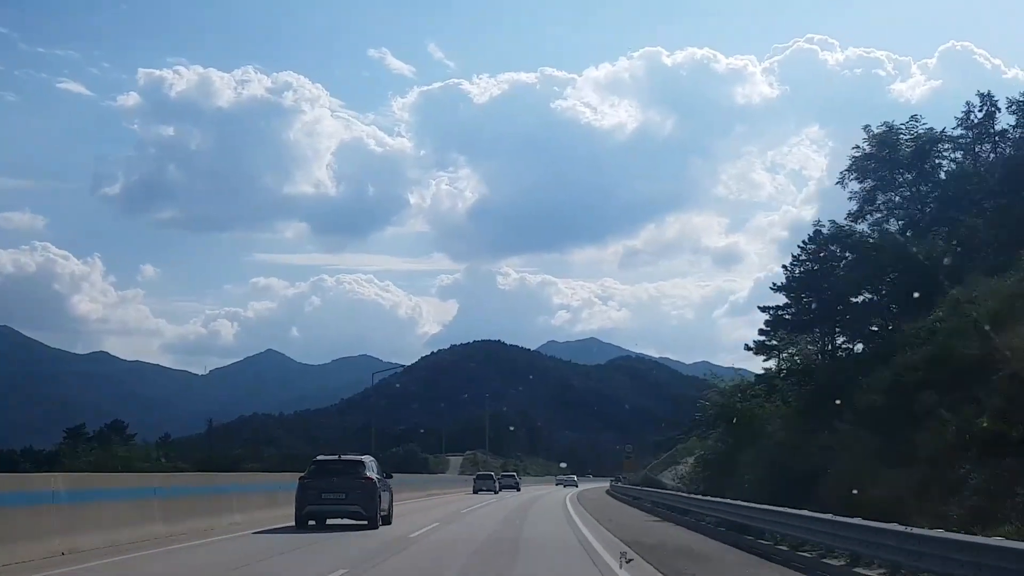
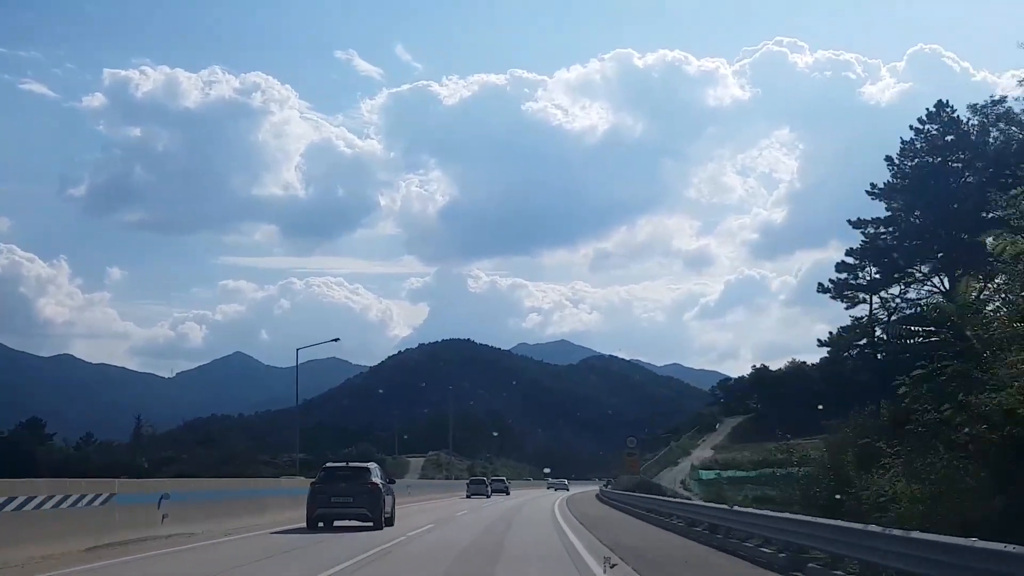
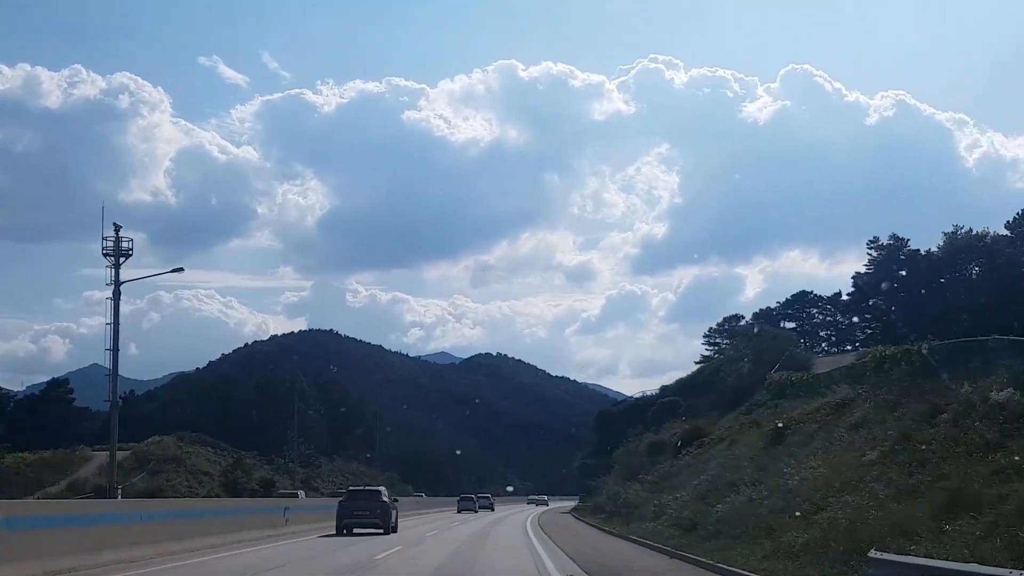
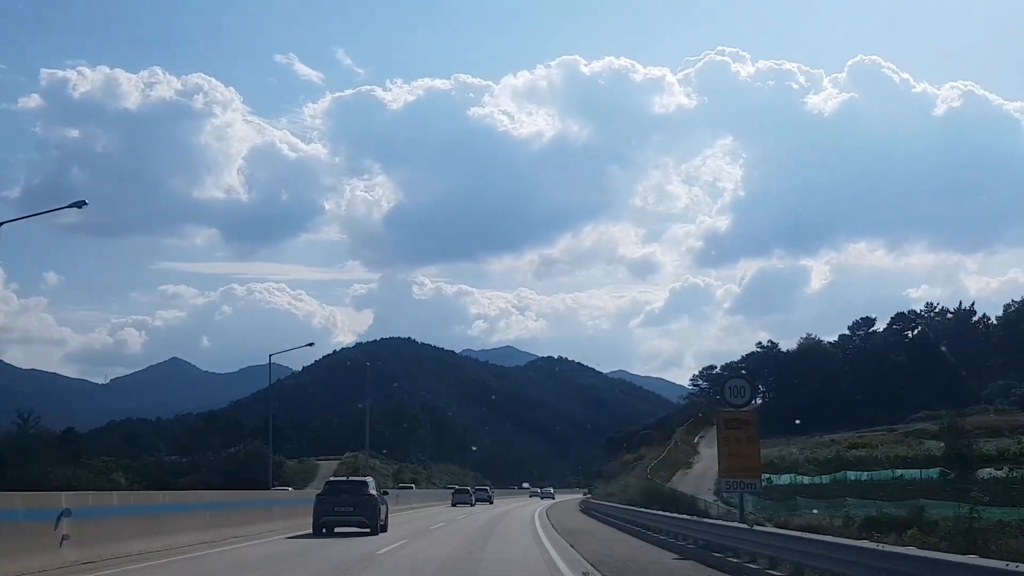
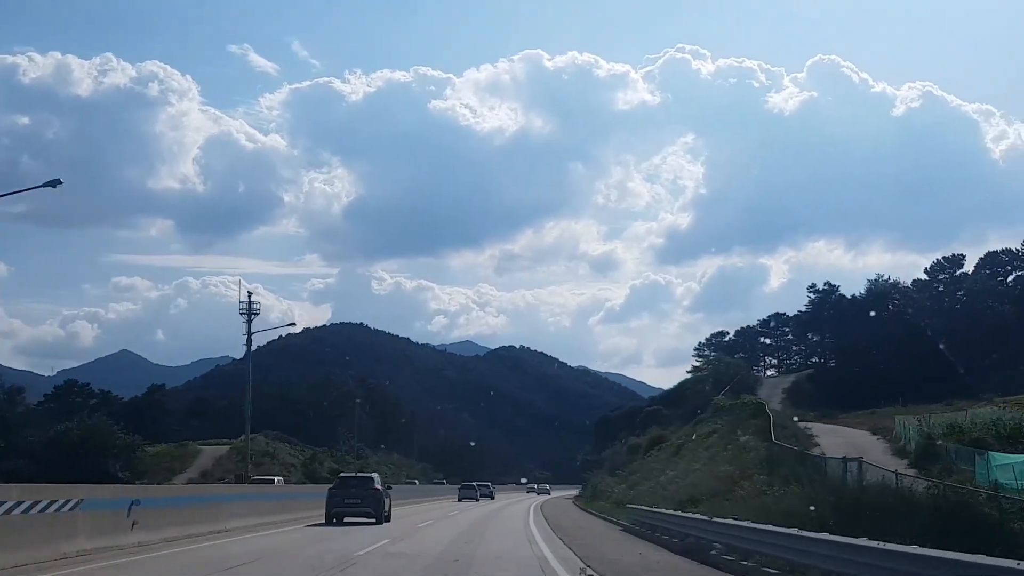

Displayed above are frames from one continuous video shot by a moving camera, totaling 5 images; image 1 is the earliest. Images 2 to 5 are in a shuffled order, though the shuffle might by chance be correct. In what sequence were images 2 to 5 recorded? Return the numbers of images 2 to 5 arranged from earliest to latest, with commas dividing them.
2, 4, 5, 3
